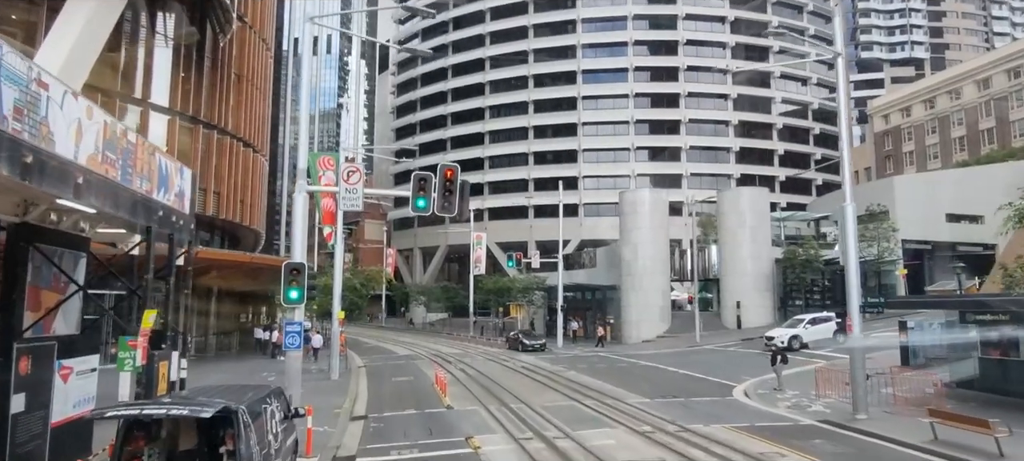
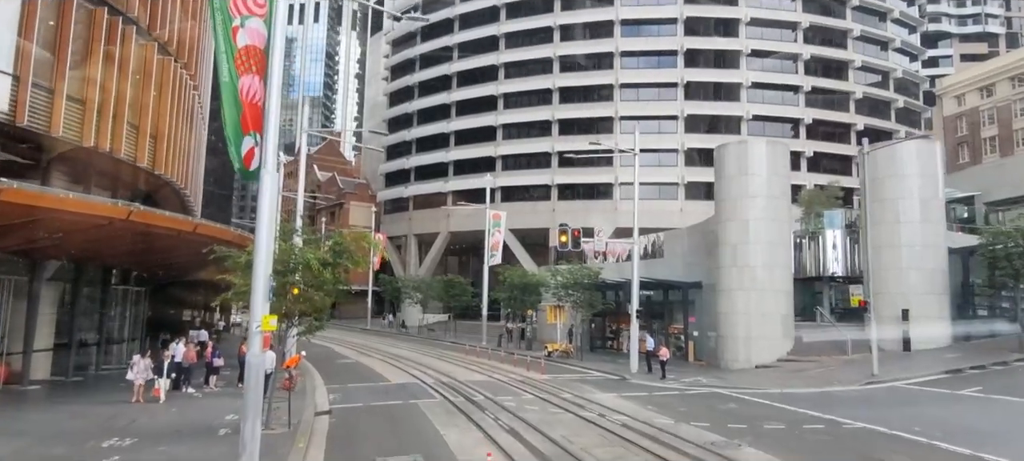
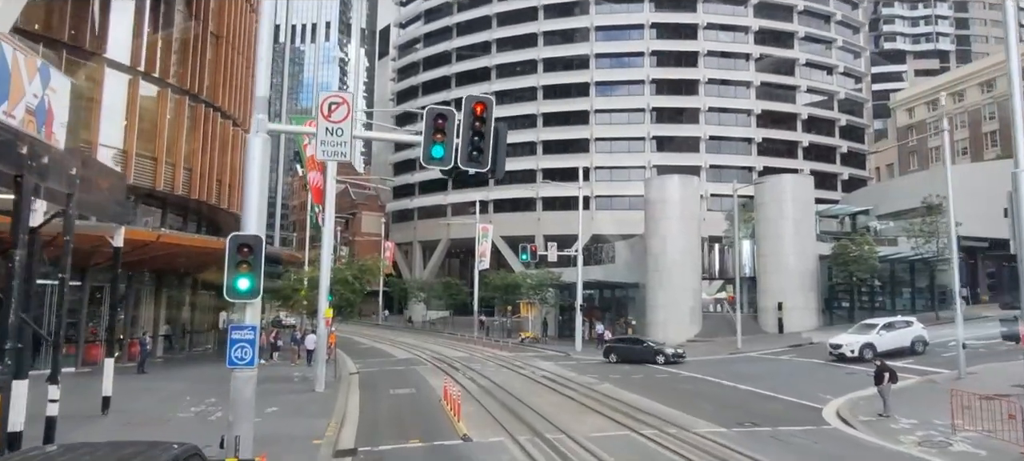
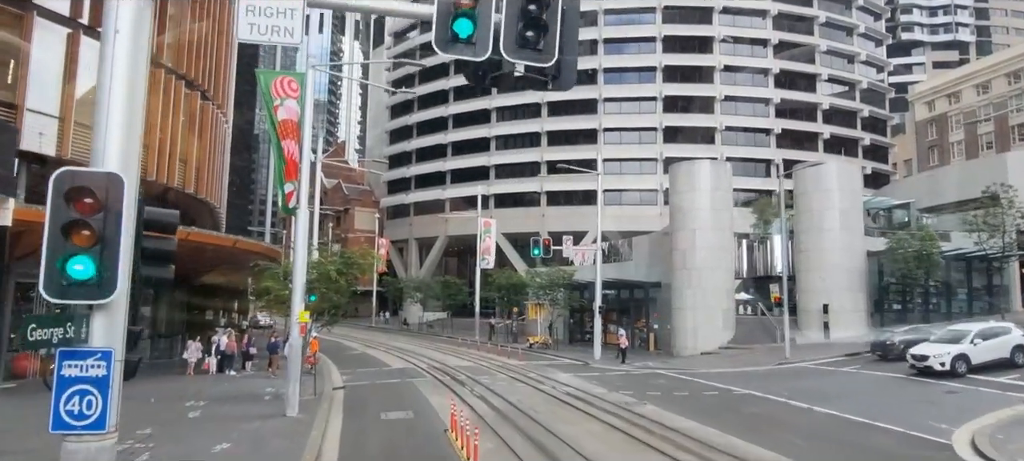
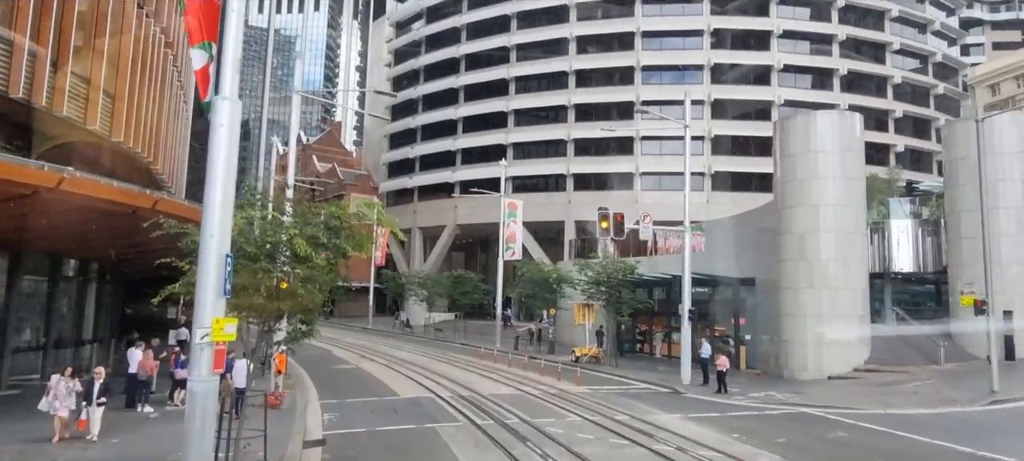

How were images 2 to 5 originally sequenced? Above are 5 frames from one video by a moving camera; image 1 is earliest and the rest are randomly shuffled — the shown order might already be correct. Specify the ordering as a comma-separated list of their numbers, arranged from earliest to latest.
3, 4, 2, 5
